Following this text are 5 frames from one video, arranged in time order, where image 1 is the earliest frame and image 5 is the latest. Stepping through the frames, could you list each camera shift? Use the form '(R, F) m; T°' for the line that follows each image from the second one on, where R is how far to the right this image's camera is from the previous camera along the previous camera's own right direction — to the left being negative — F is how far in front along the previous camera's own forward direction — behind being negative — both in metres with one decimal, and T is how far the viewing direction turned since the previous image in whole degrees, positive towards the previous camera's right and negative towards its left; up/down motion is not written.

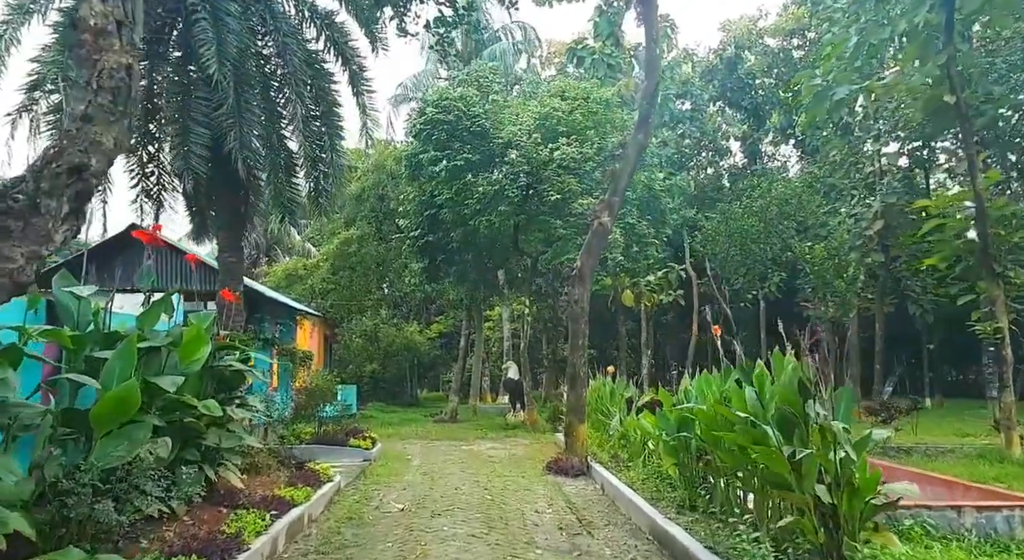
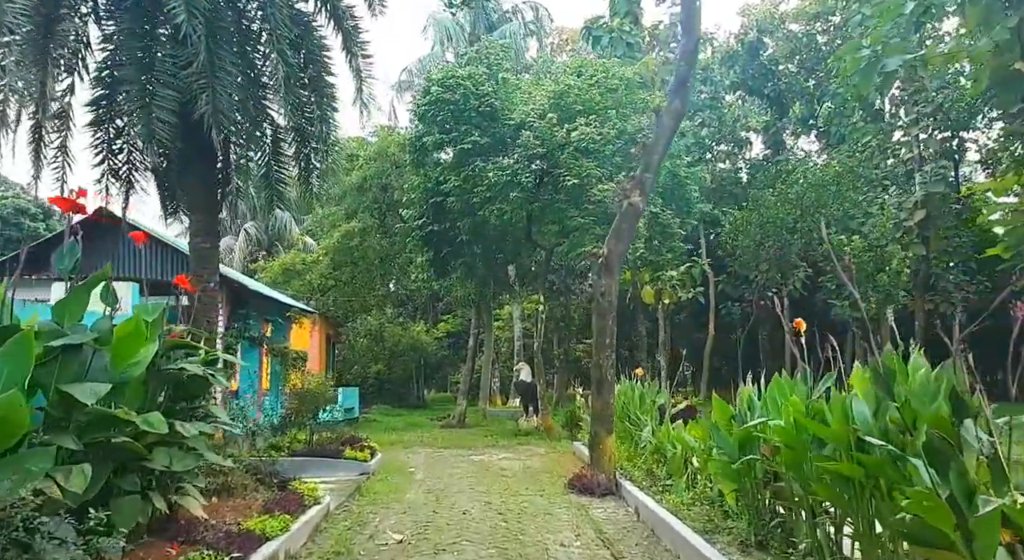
(-0.1, +1.2) m; -1°
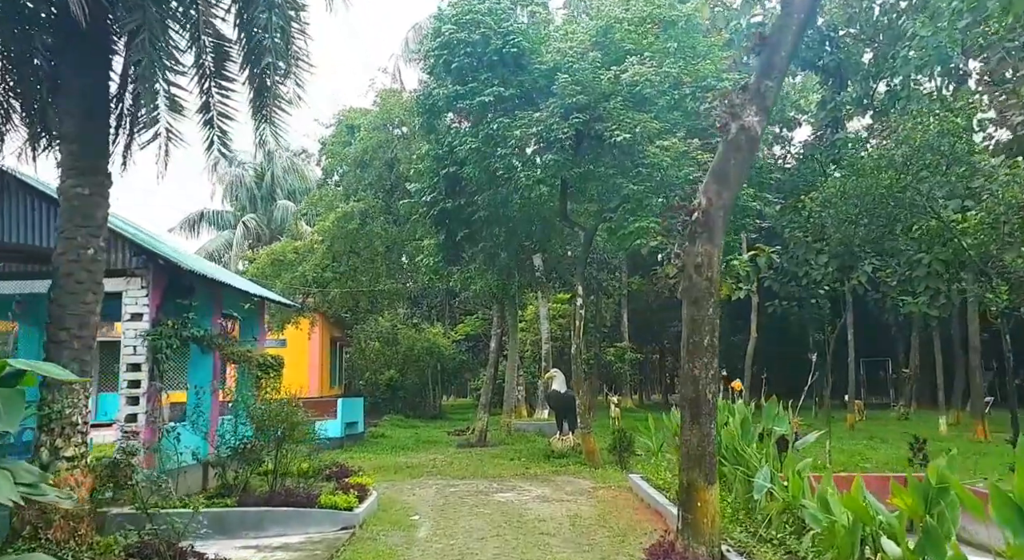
(-0.2, +2.7) m; -1°
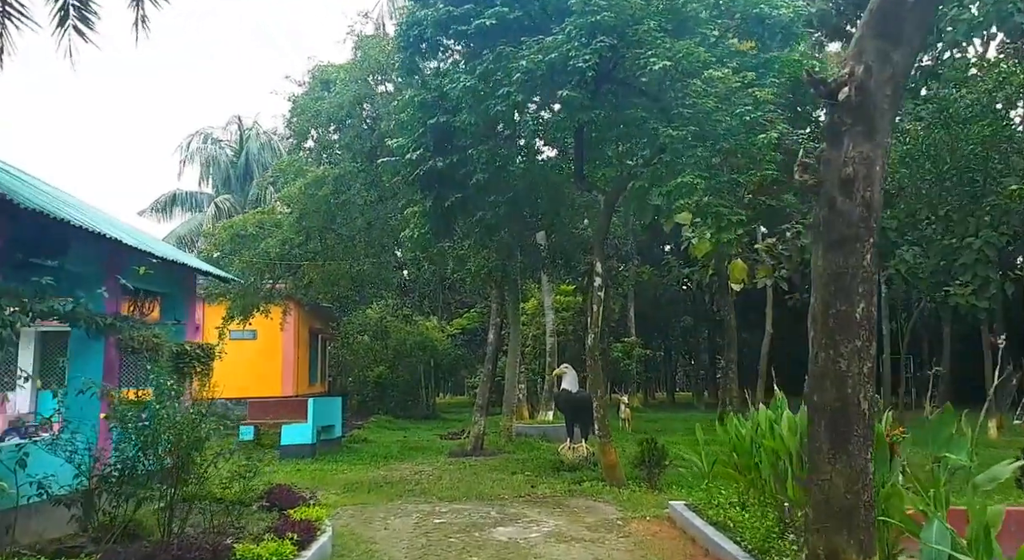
(-0.1, +2.2) m; 0°
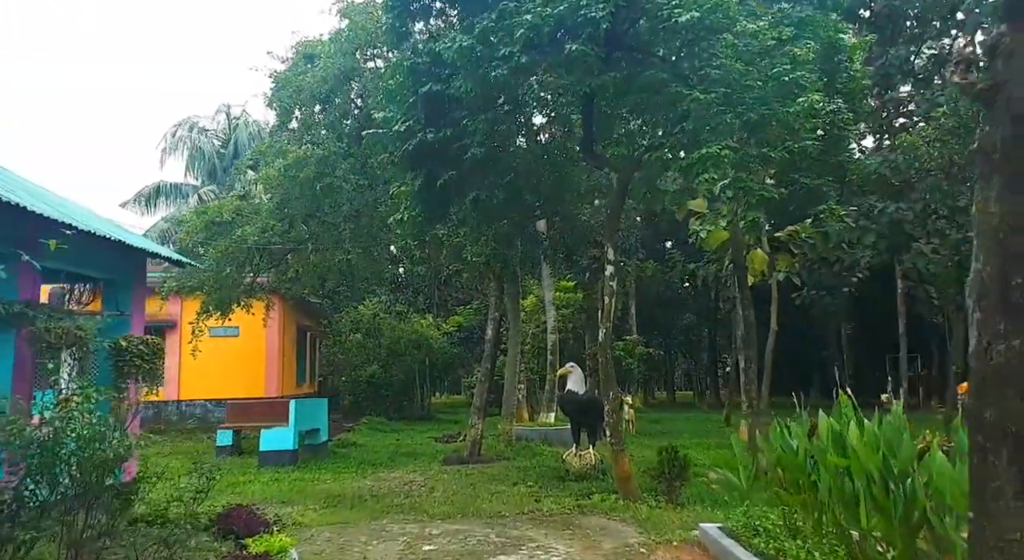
(0.0, +1.1) m; 0°
